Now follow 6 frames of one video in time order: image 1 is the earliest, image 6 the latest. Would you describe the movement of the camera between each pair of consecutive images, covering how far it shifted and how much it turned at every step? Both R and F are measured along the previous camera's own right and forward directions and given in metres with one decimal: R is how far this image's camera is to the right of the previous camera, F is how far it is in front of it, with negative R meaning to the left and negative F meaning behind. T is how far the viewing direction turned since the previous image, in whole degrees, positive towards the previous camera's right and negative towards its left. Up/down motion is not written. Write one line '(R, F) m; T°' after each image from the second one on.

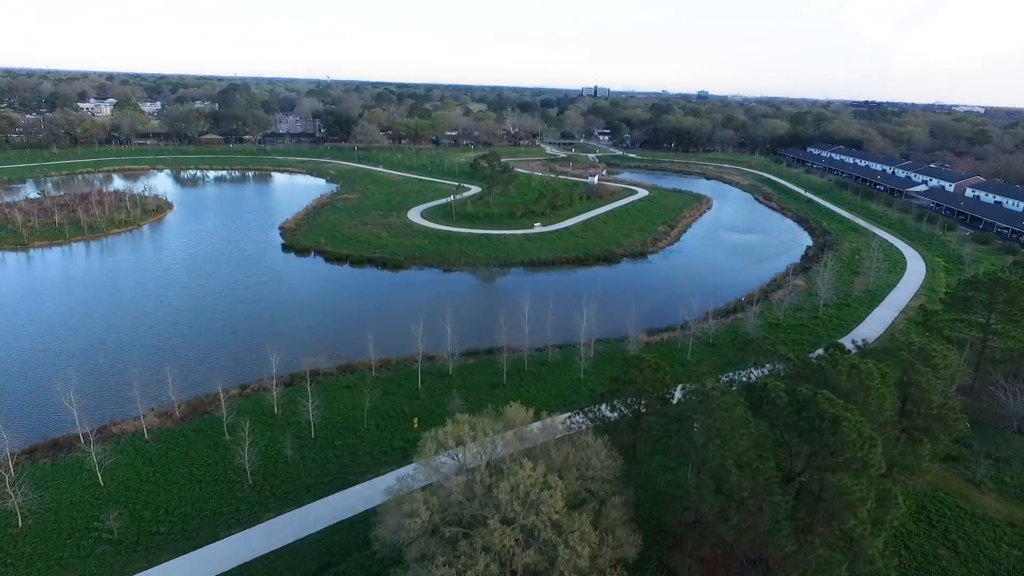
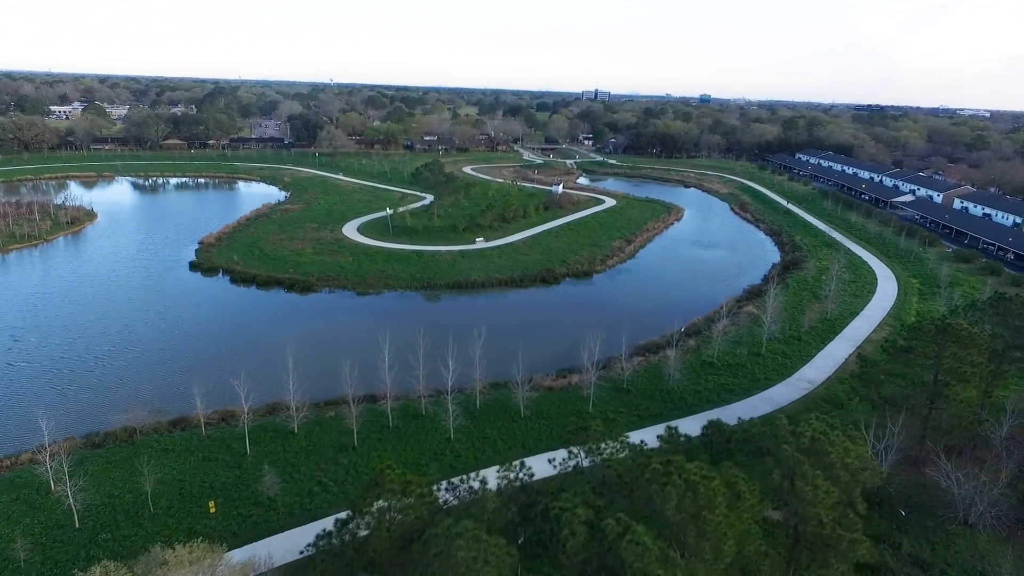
(+3.7, +3.0) m; 0°
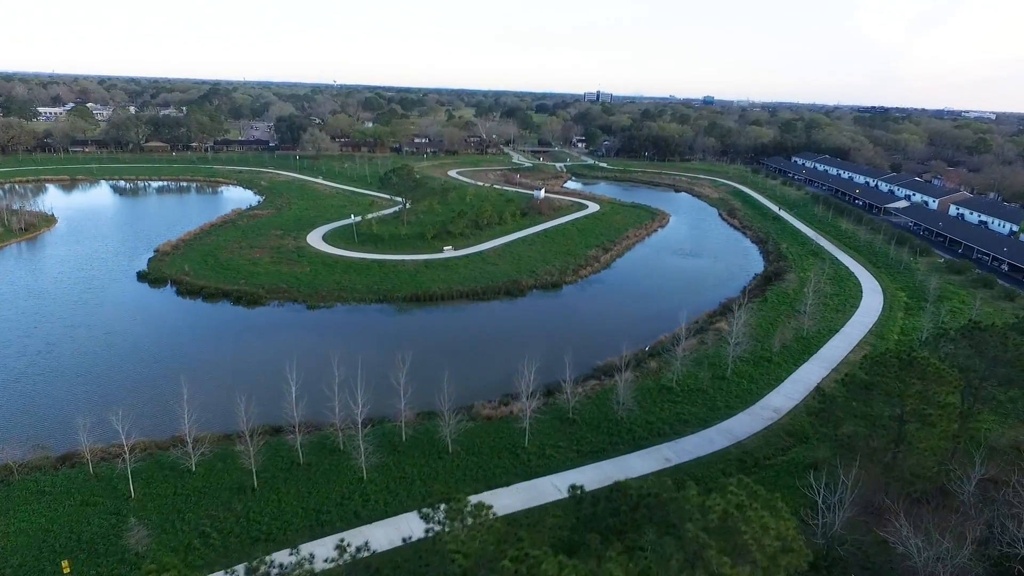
(+1.9, +1.5) m; 0°
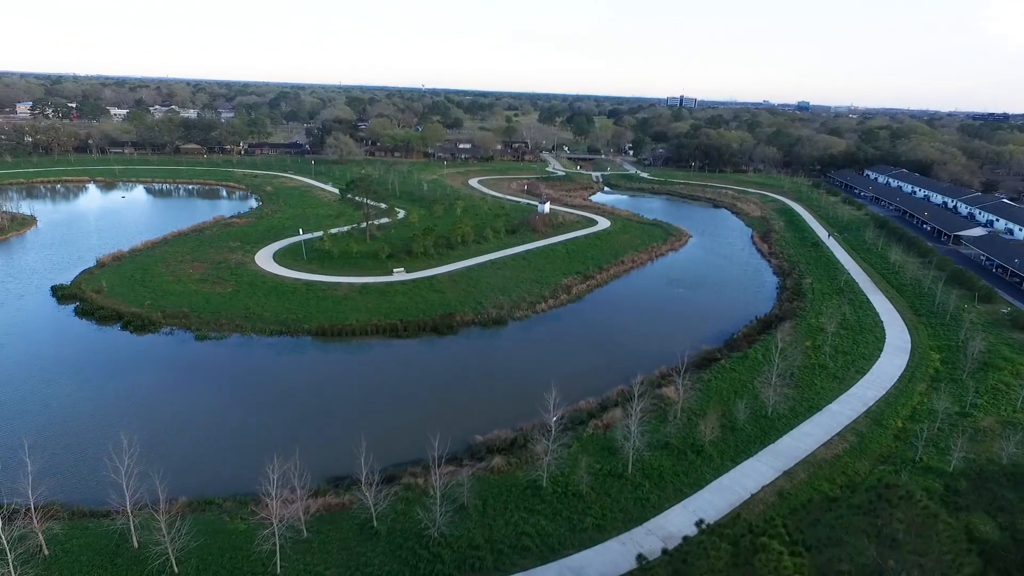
(+5.8, +4.7) m; -7°
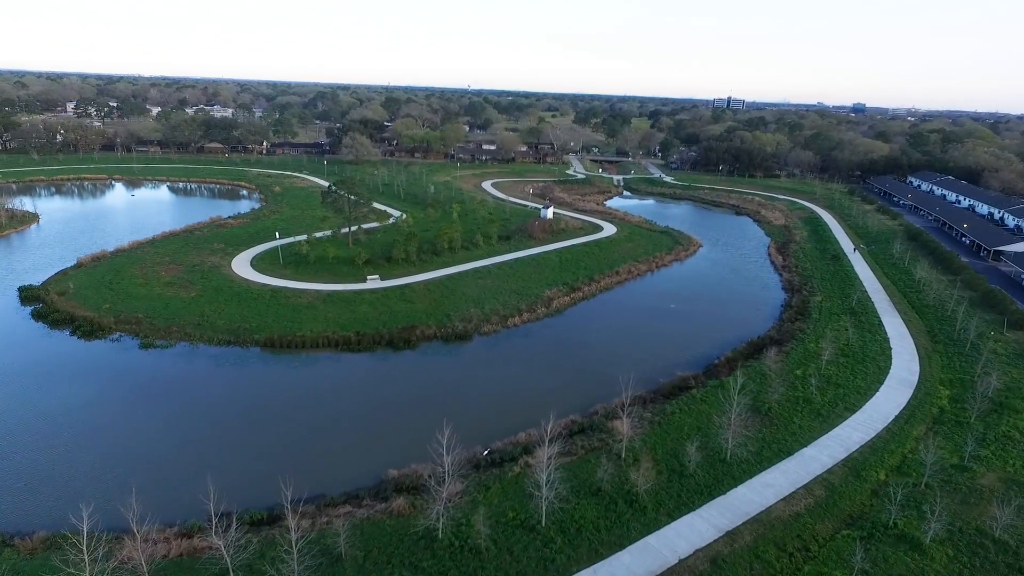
(+2.9, +1.8) m; -4°
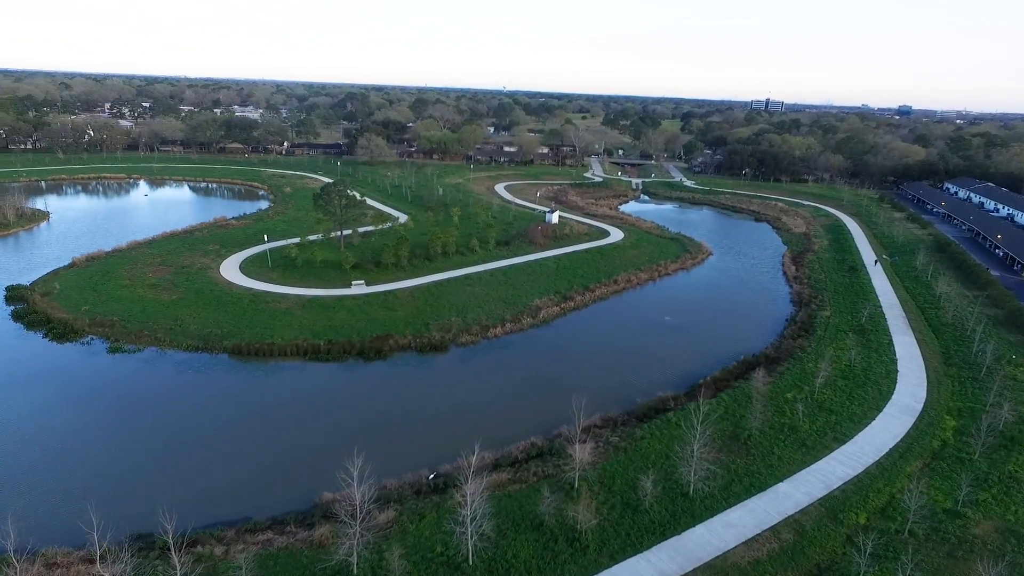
(+2.0, +1.1) m; -3°
